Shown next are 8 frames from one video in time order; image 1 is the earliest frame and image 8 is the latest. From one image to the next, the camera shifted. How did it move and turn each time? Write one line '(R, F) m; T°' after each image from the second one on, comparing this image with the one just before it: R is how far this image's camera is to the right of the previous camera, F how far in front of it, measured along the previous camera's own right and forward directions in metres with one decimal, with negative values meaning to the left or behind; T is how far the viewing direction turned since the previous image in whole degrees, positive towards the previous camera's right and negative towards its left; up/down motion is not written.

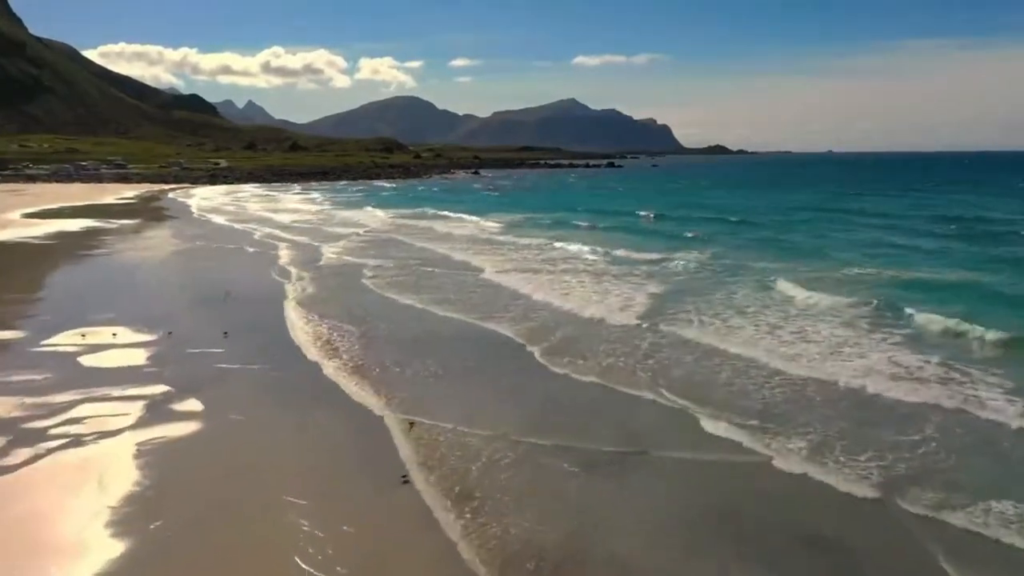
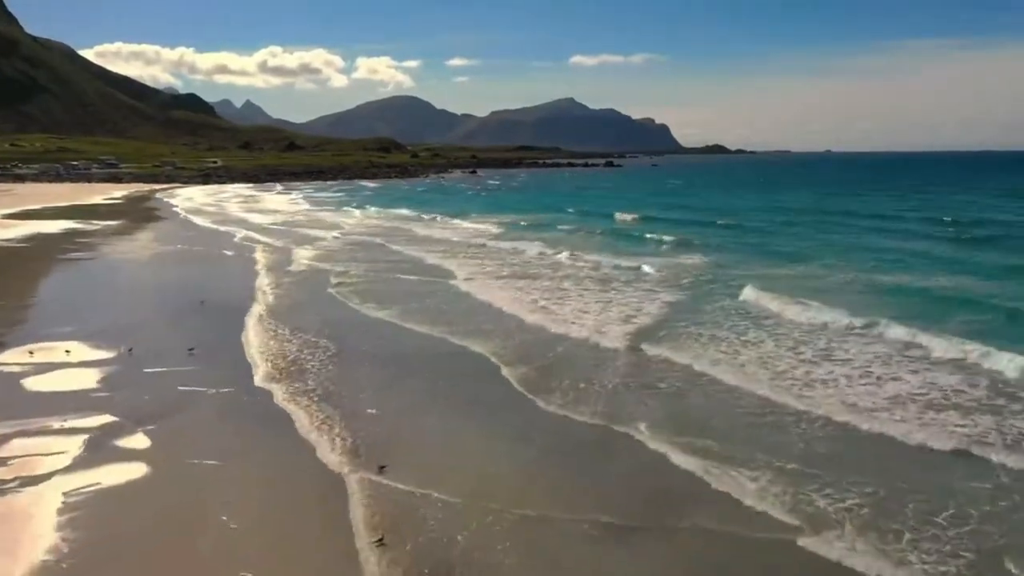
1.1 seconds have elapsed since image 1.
(0.0, +1.8) m; 0°
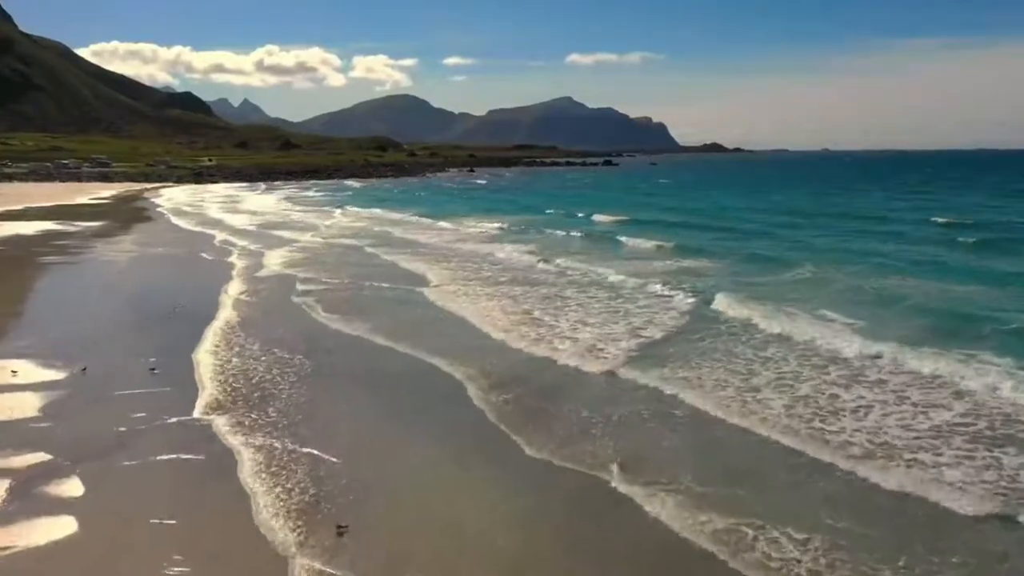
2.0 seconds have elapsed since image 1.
(0.0, +1.8) m; 0°
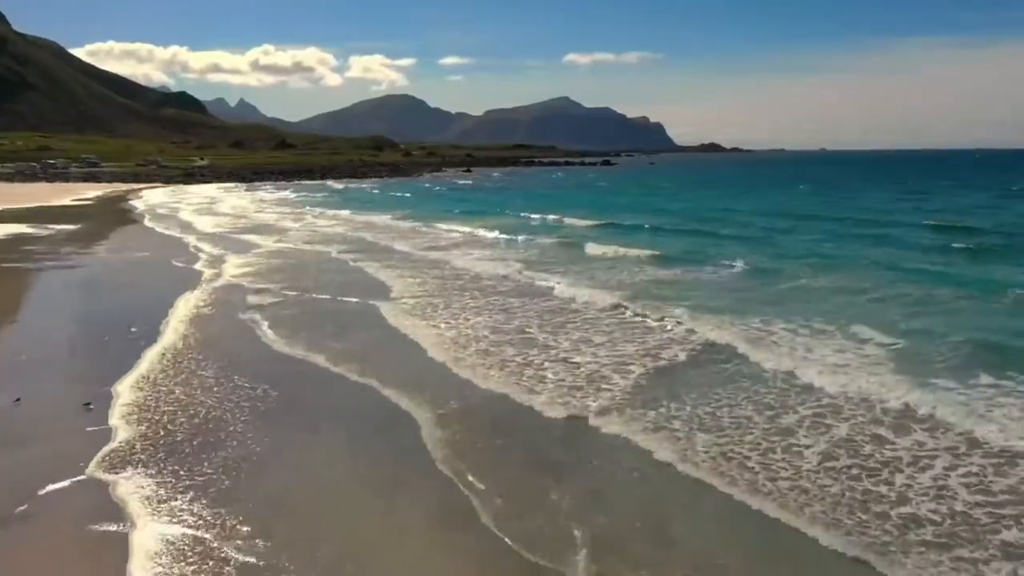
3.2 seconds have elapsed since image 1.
(0.0, +2.3) m; 0°
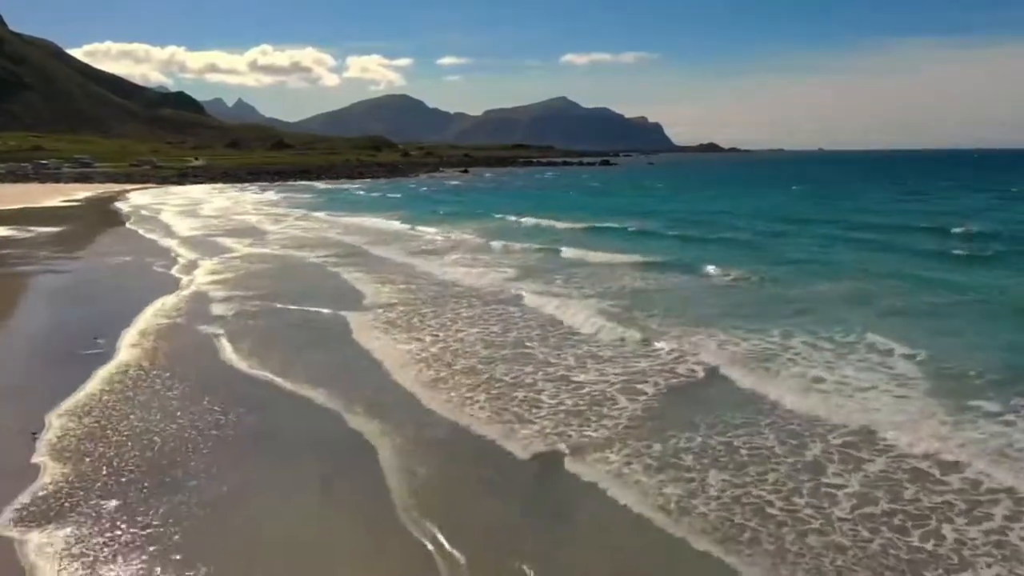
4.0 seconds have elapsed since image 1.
(0.0, +1.4) m; 0°
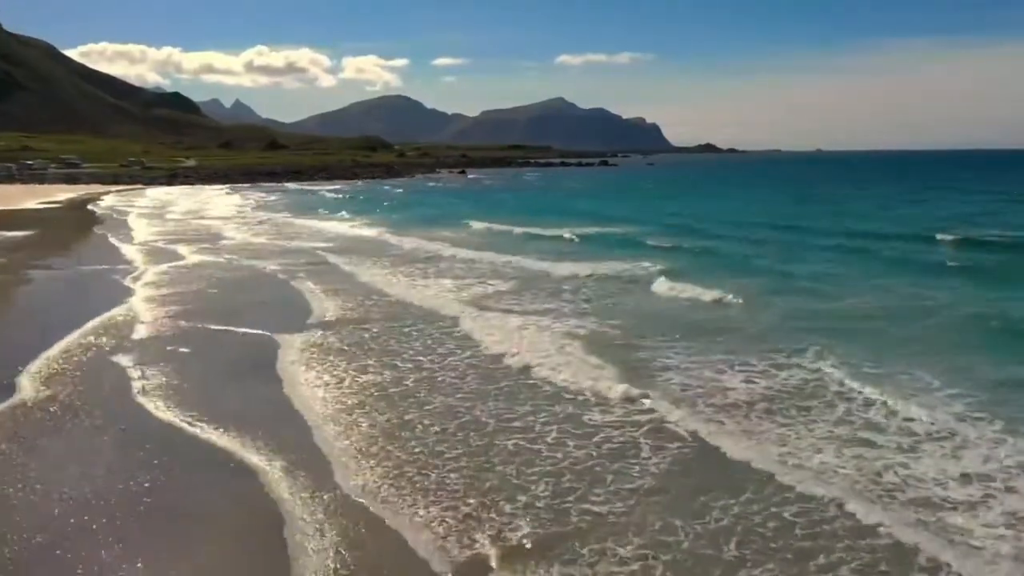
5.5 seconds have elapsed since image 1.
(+0.1, +2.5) m; 0°
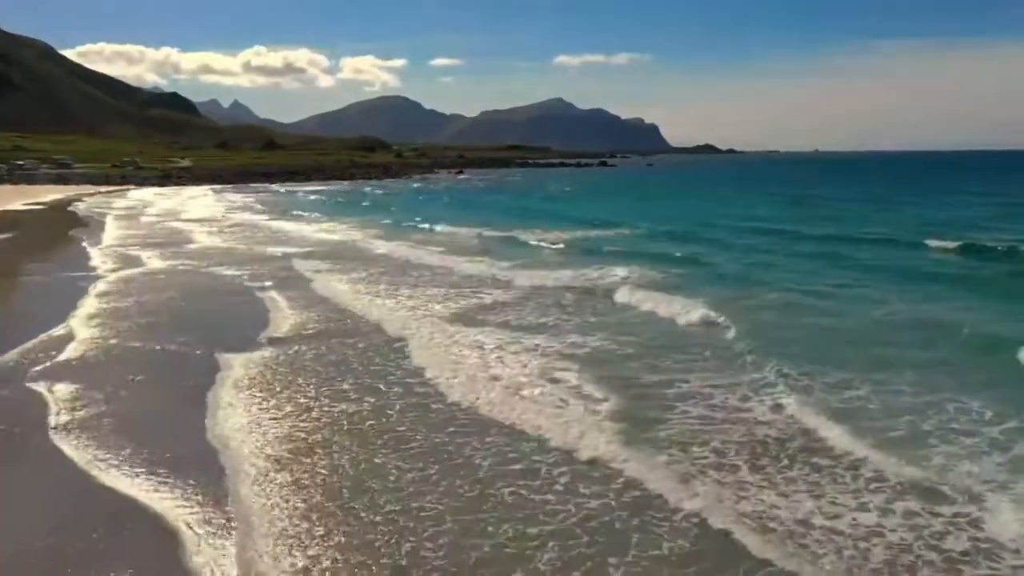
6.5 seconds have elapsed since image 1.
(0.0, +1.7) m; 0°
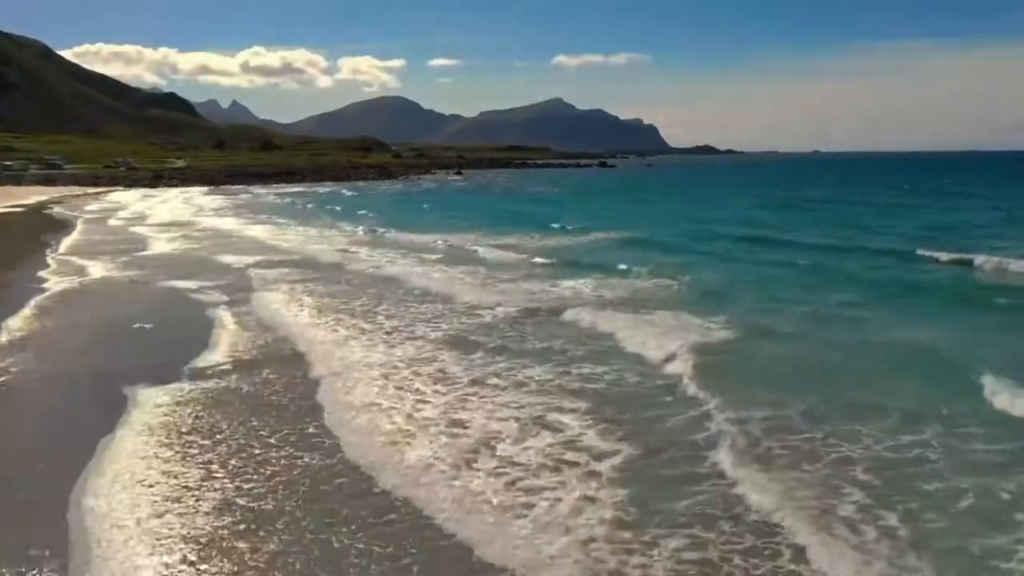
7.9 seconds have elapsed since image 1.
(0.0, +2.1) m; 0°
